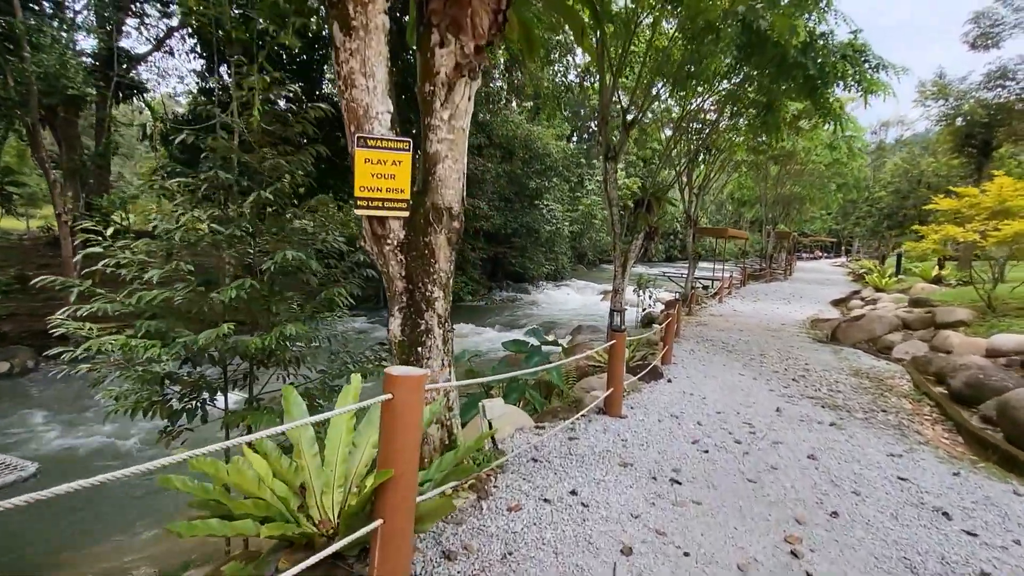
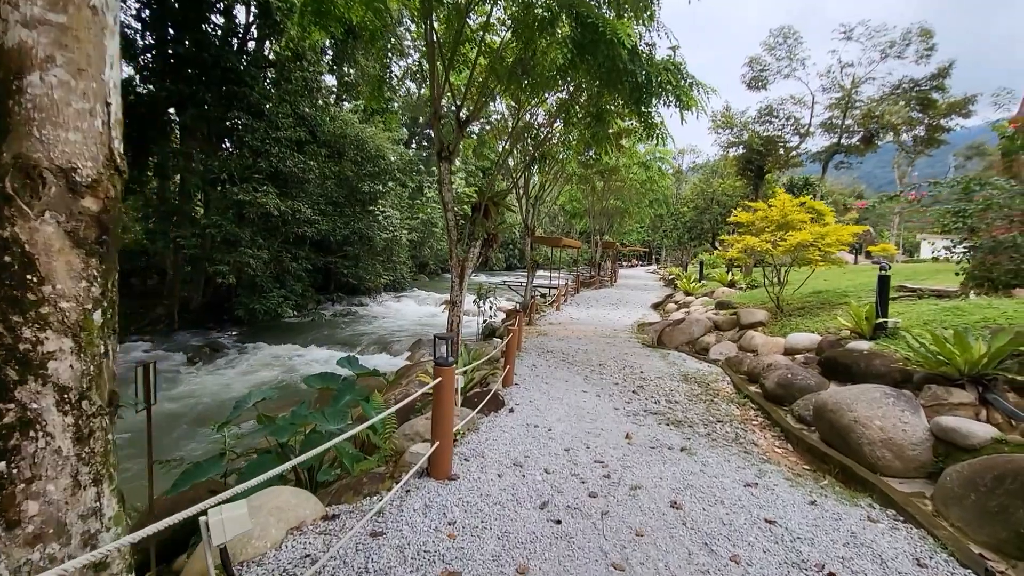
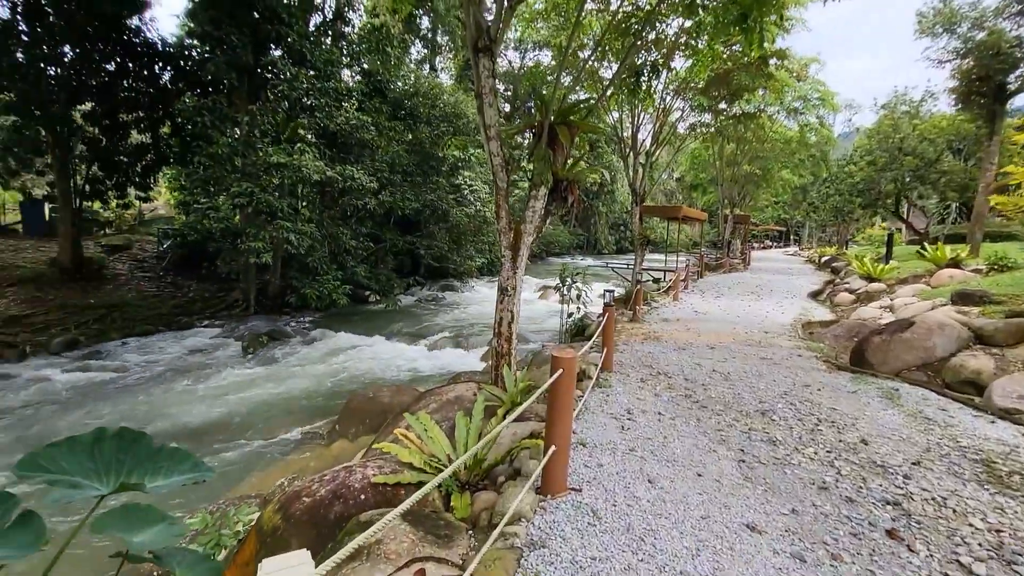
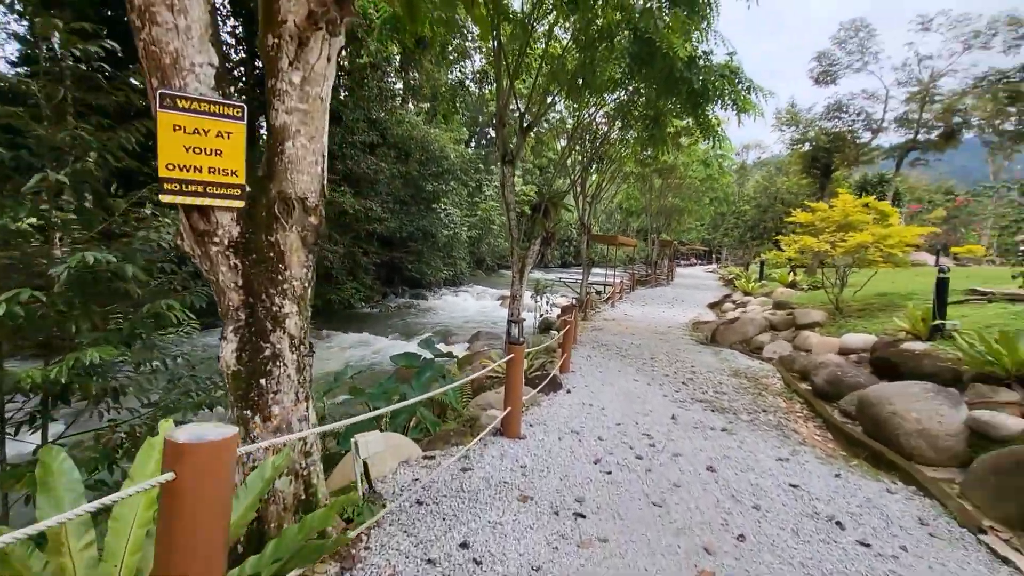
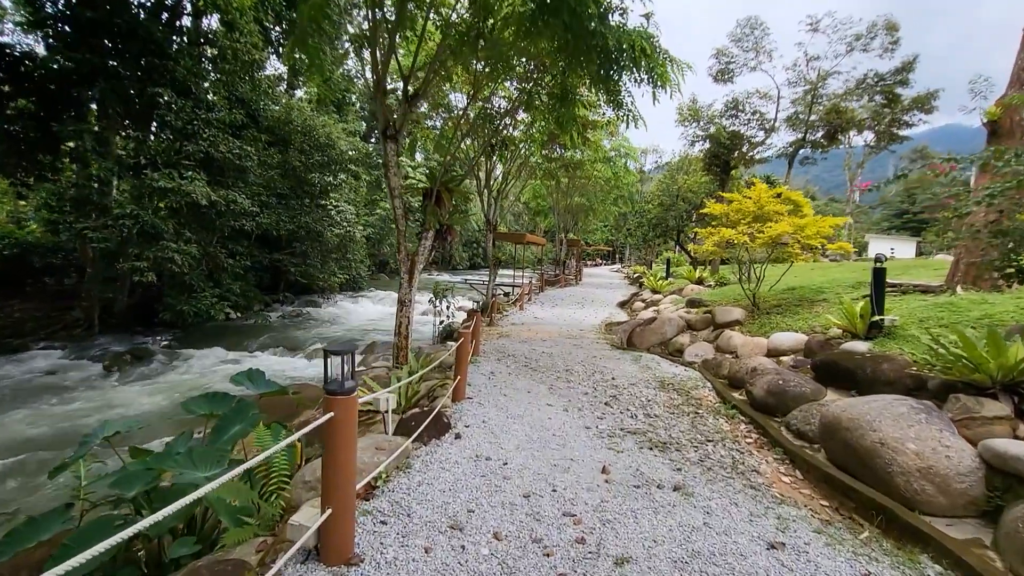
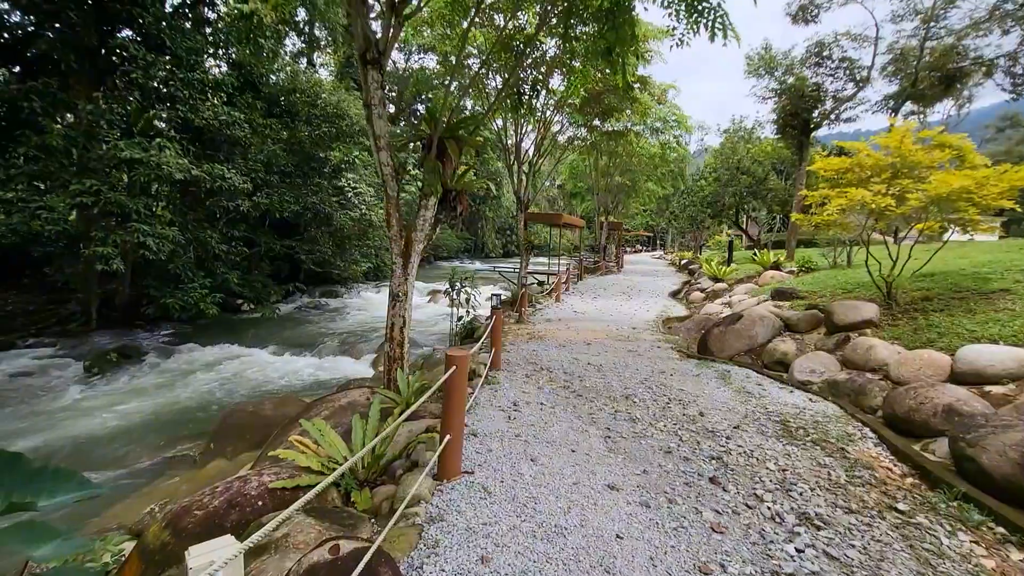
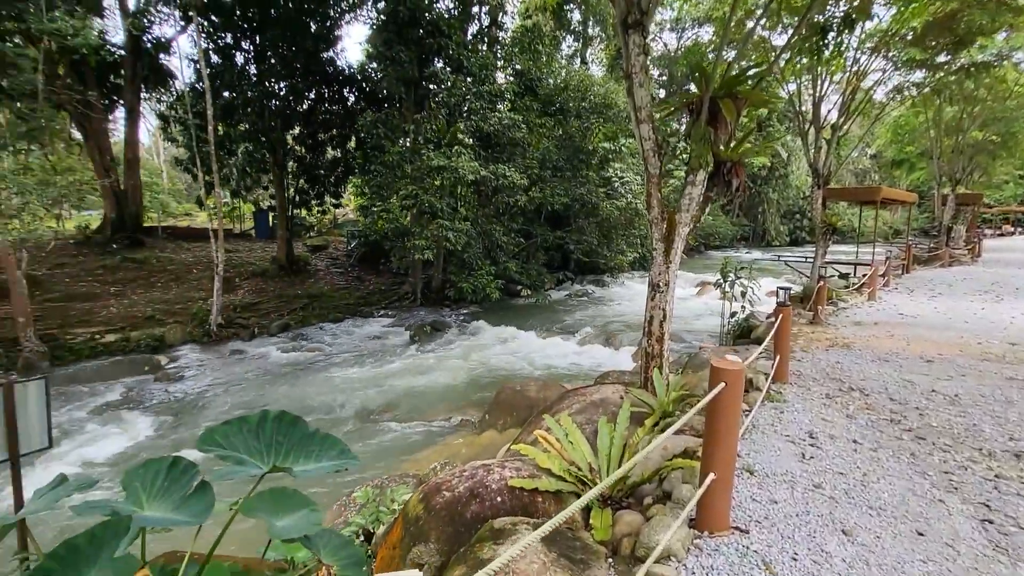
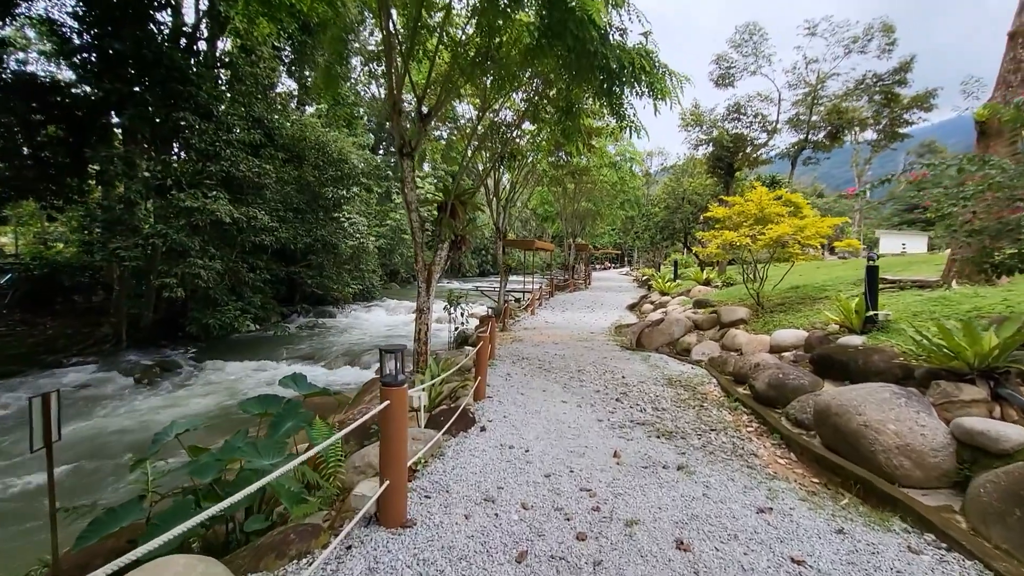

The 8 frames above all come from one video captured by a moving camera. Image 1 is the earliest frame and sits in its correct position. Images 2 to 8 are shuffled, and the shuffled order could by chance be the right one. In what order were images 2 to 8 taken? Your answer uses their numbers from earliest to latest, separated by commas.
4, 2, 8, 5, 6, 3, 7
